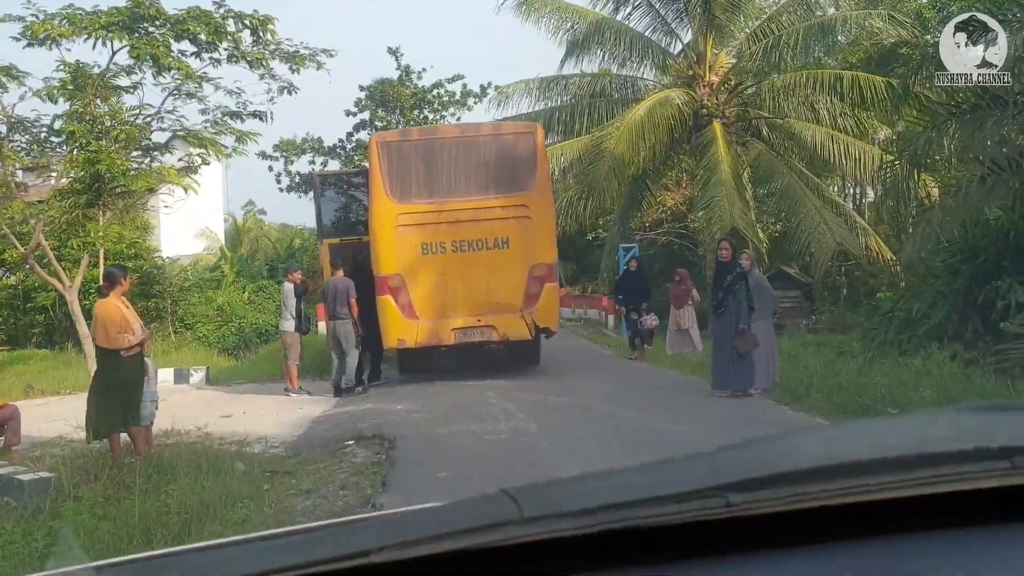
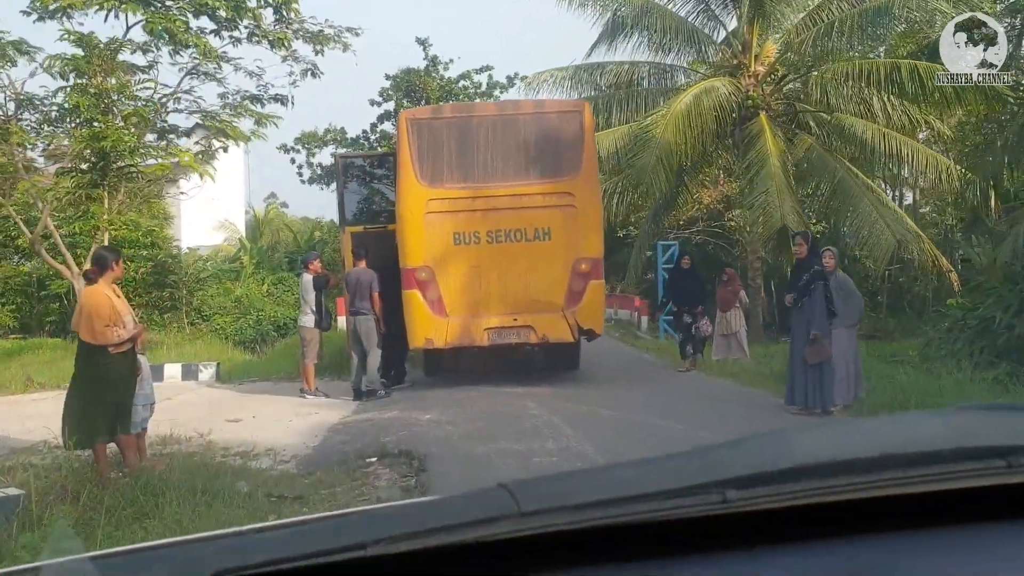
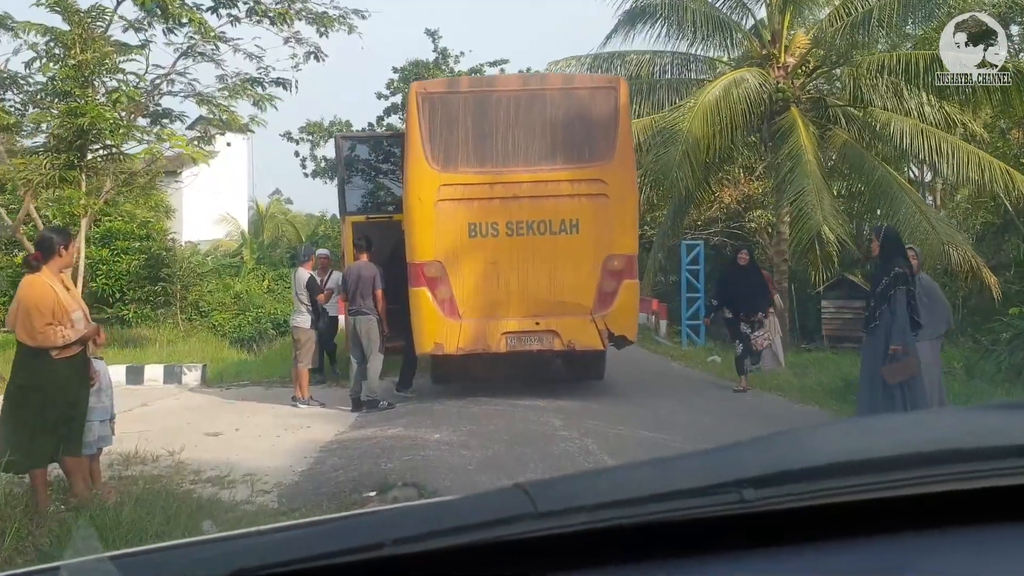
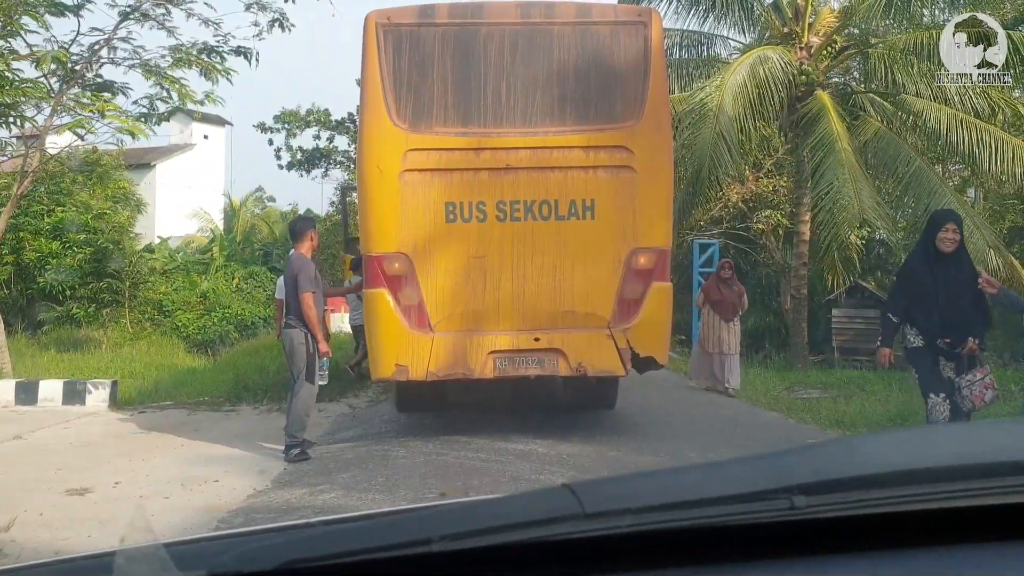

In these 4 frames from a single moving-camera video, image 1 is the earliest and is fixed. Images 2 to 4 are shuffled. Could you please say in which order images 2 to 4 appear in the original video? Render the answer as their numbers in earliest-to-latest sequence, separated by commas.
2, 3, 4
